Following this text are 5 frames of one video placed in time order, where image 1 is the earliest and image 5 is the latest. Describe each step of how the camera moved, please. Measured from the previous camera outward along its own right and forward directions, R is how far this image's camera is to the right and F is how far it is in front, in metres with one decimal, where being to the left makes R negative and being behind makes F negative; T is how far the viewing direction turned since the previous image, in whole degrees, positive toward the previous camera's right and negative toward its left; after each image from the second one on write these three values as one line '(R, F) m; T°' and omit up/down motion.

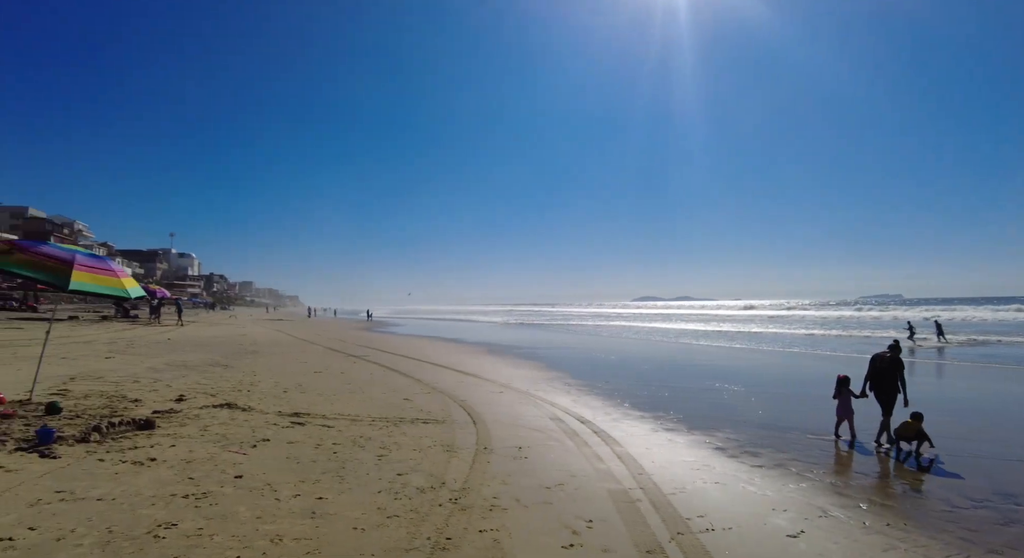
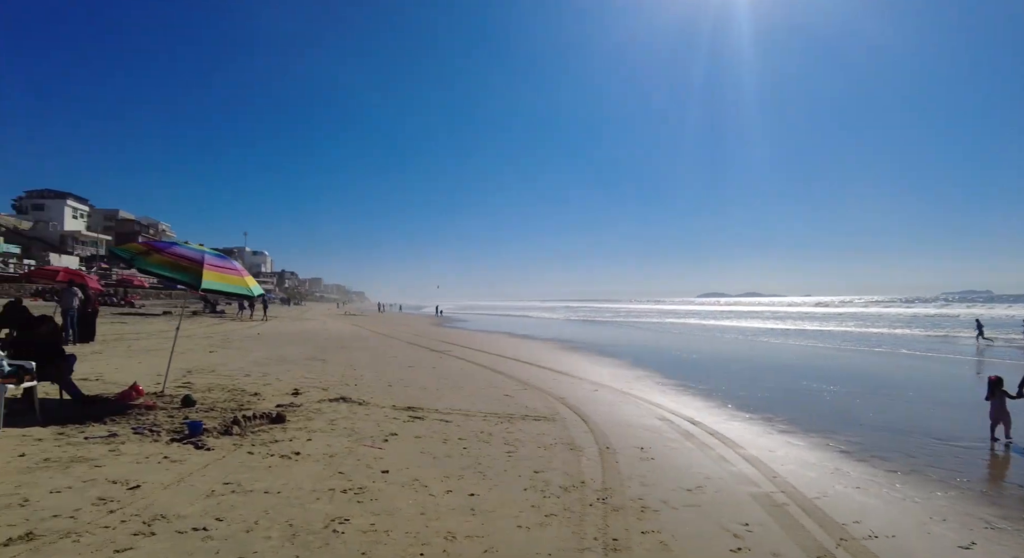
(-1.3, +0.2) m; -4°
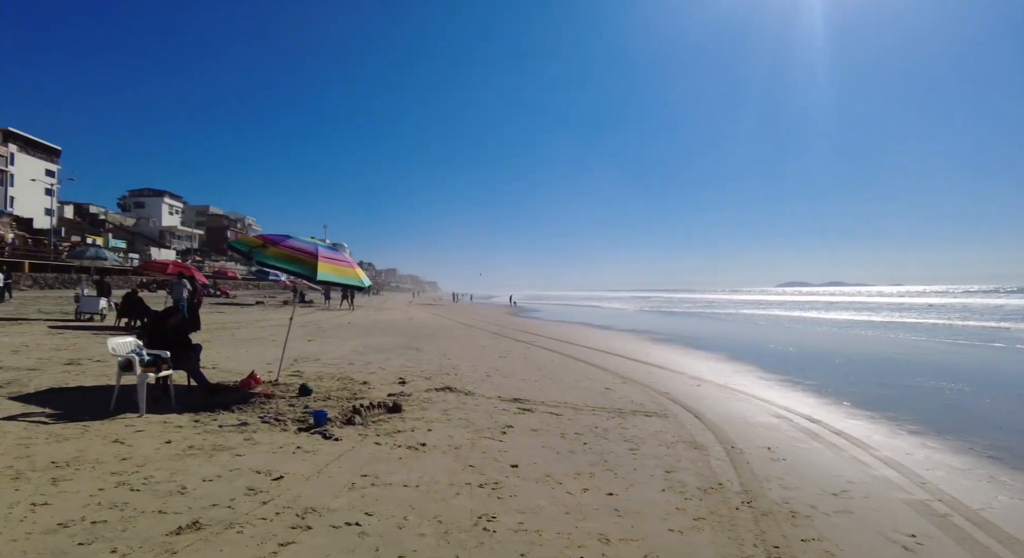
(-0.9, +0.3) m; -6°
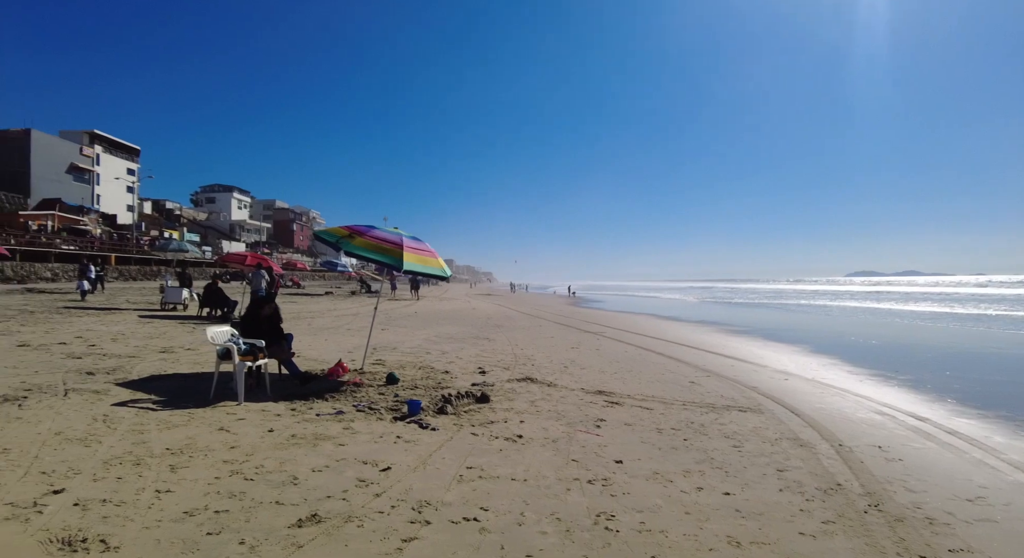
(-0.6, +0.3) m; -5°
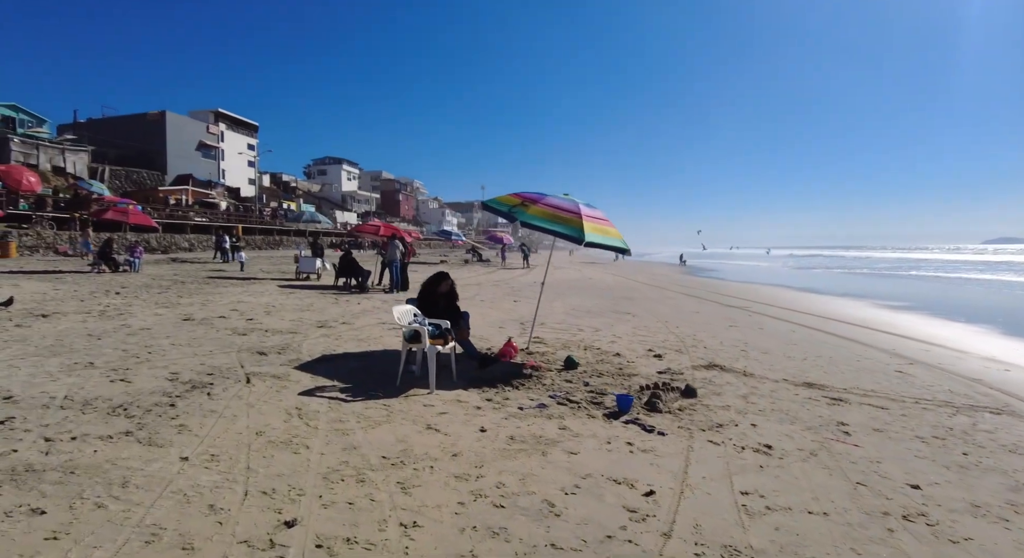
(-1.4, +1.0) m; -9°
